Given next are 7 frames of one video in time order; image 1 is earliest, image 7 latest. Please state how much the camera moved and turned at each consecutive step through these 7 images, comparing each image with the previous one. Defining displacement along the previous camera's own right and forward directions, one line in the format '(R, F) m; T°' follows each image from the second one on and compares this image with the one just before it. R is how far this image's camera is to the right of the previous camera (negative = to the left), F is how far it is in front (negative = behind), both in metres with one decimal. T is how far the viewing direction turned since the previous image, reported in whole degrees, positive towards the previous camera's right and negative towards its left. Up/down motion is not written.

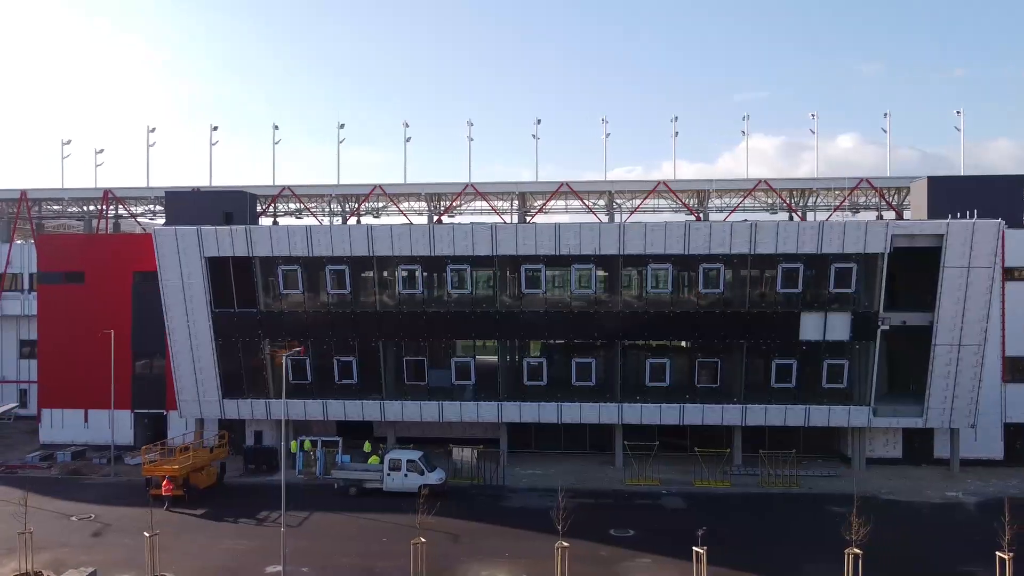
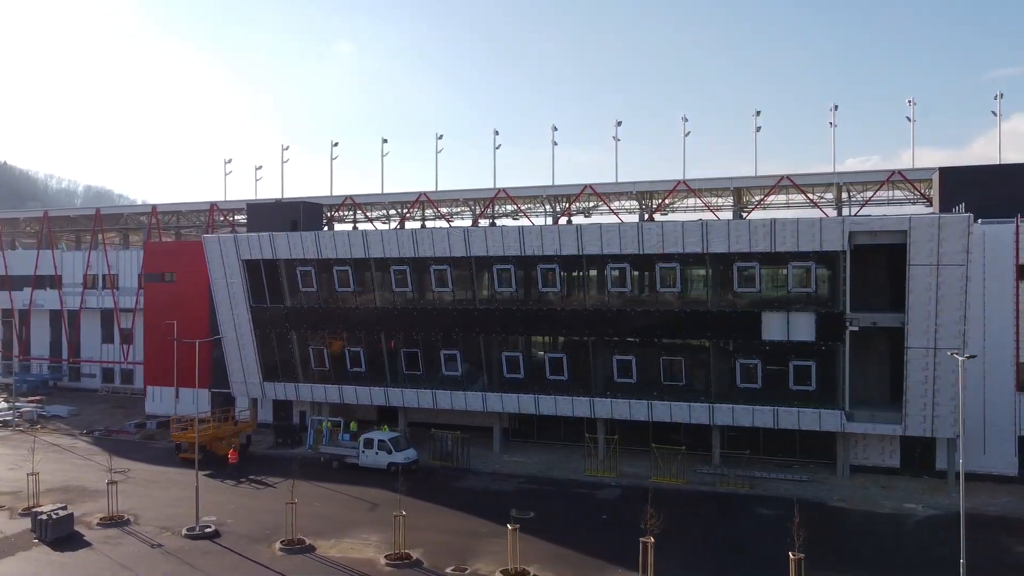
(+8.5, -0.8) m; -15°
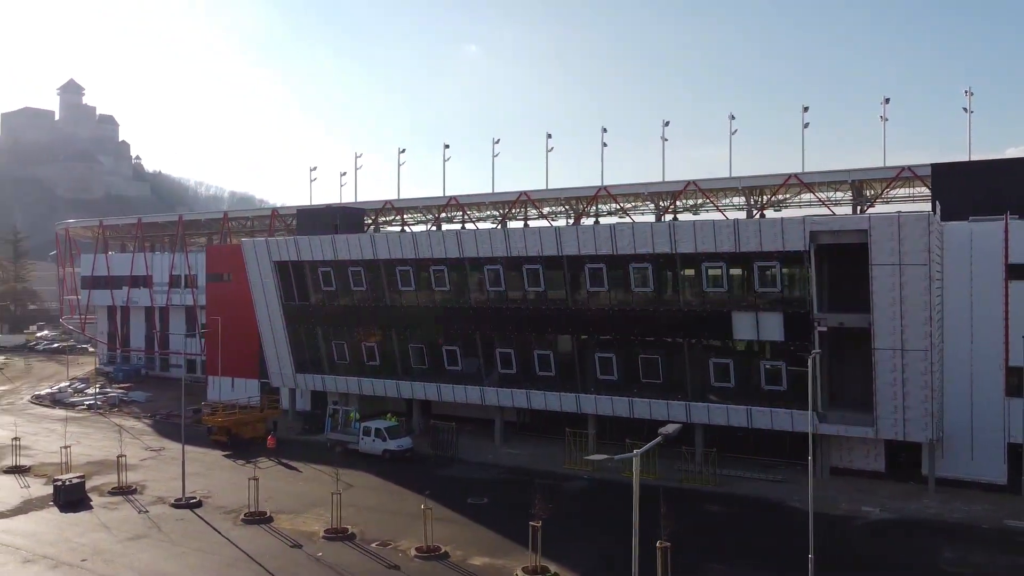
(+5.1, -1.0) m; -9°
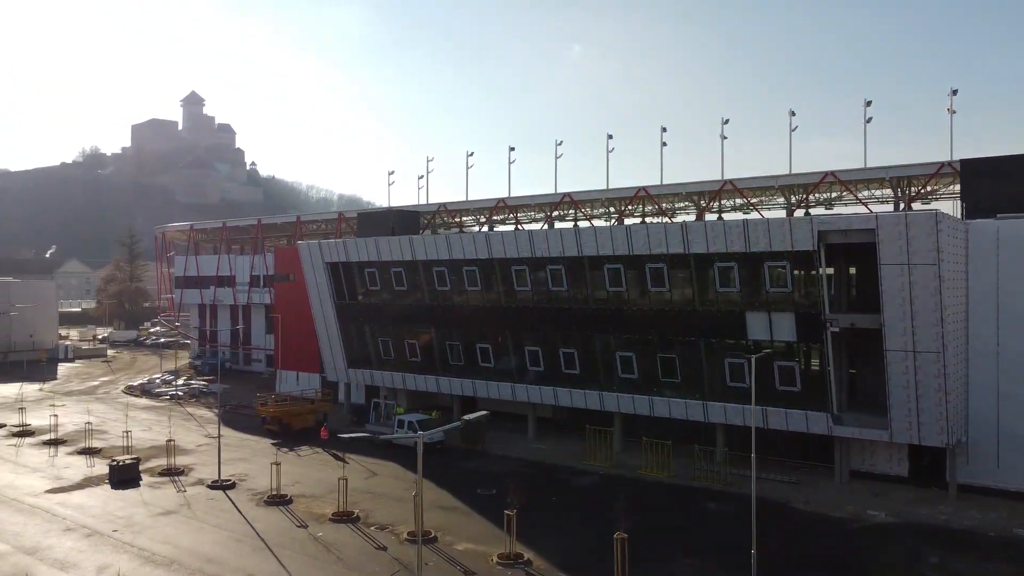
(+3.0, -0.8) m; -7°
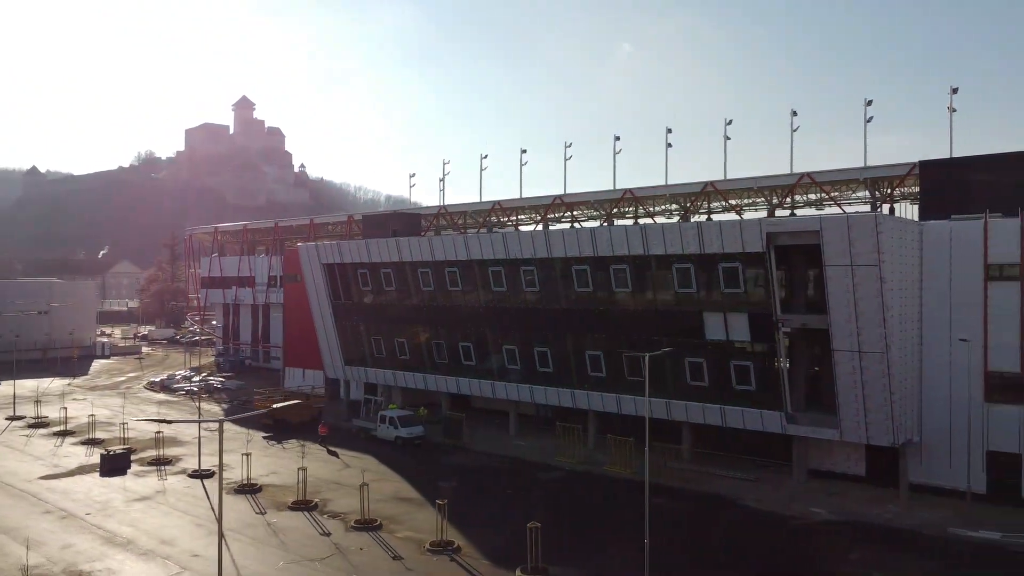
(+2.9, -0.8) m; -4°
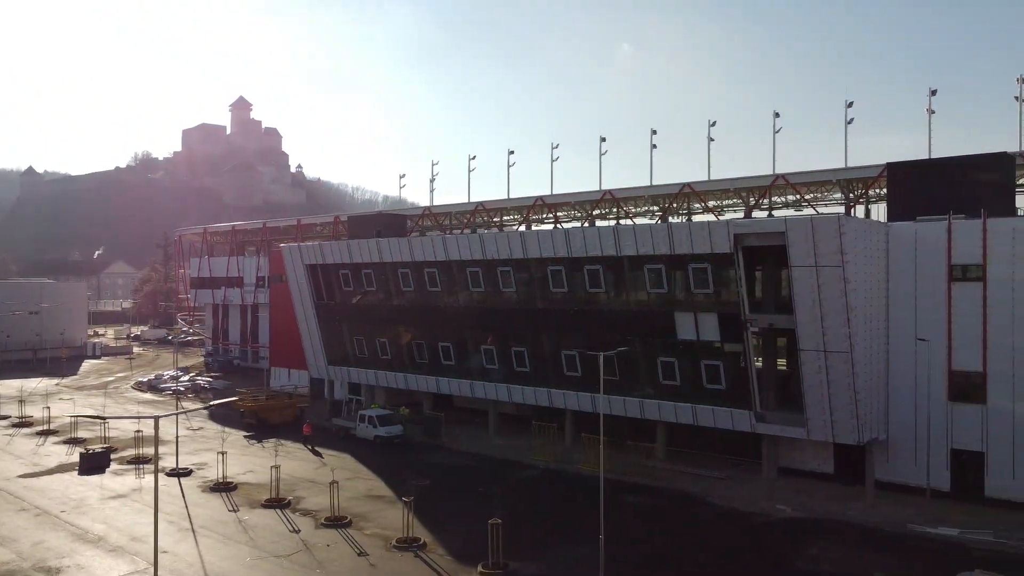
(+0.8, -0.3) m; 0°
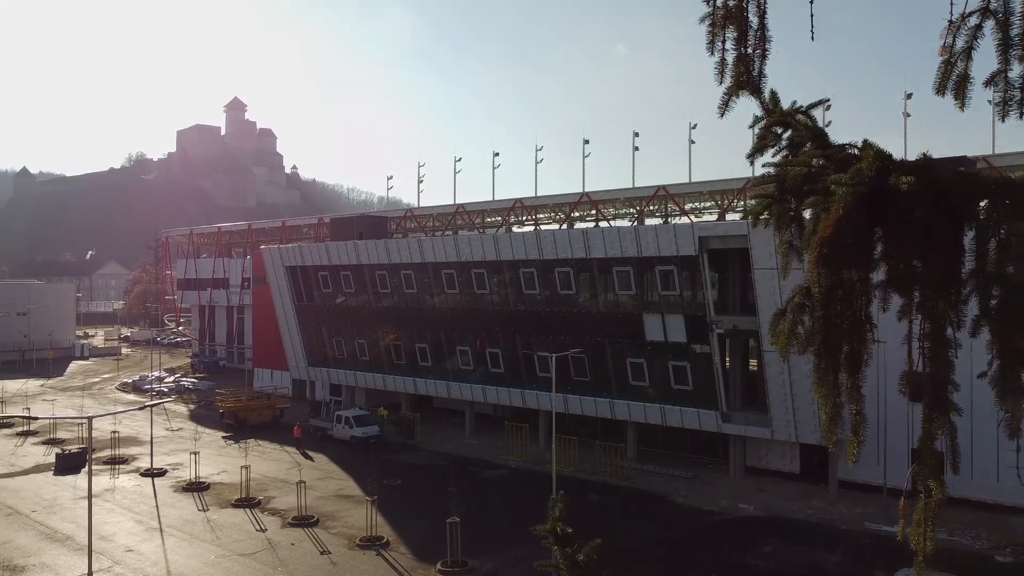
(+0.9, -0.3) m; 0°
